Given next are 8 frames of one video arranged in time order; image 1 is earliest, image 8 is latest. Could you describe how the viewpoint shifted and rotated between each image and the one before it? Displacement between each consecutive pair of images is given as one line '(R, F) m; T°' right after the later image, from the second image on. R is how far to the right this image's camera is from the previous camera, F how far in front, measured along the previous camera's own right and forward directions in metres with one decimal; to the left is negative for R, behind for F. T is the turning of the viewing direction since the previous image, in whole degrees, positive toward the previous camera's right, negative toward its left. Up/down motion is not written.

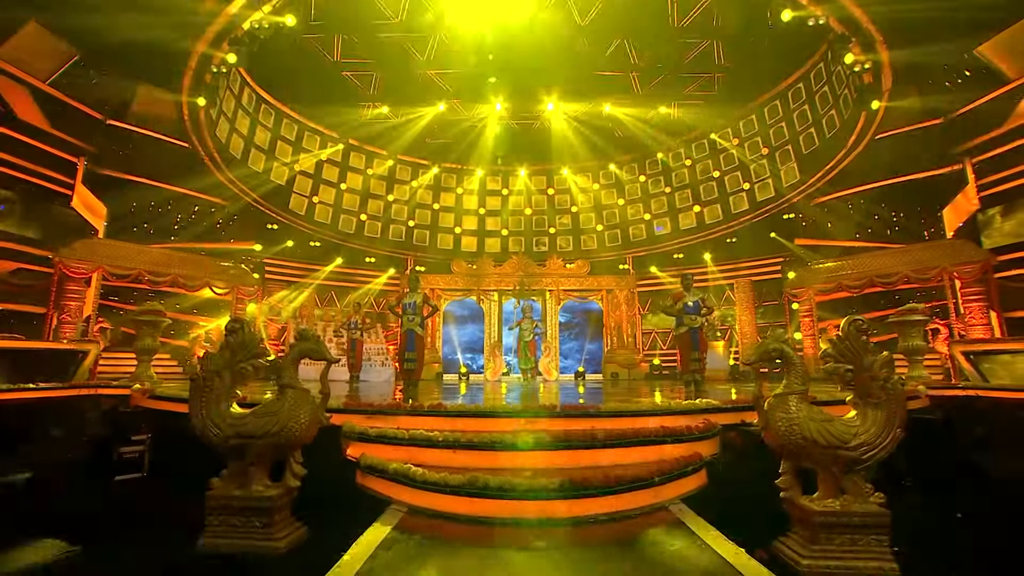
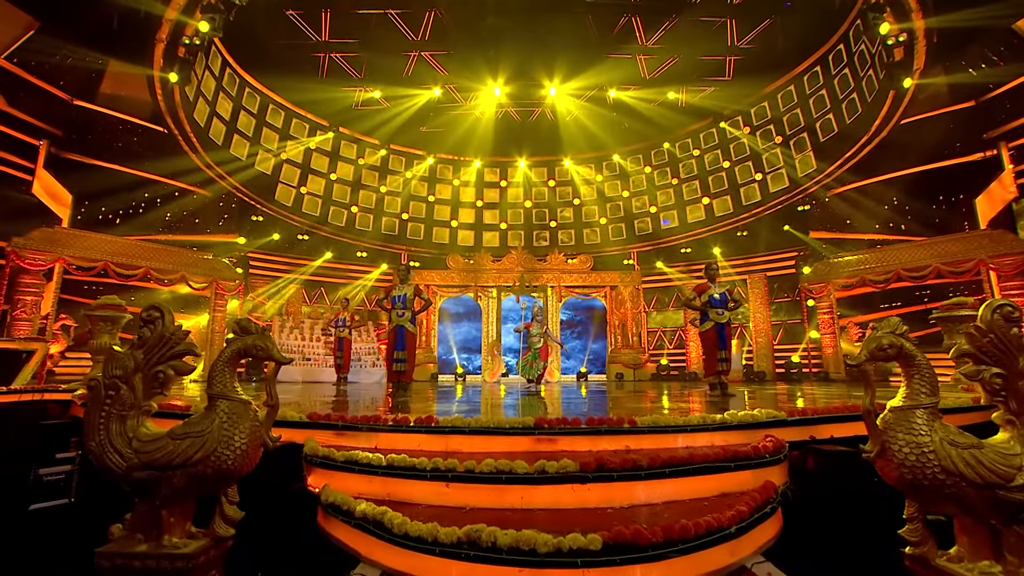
(-0.1, +0.9) m; 0°
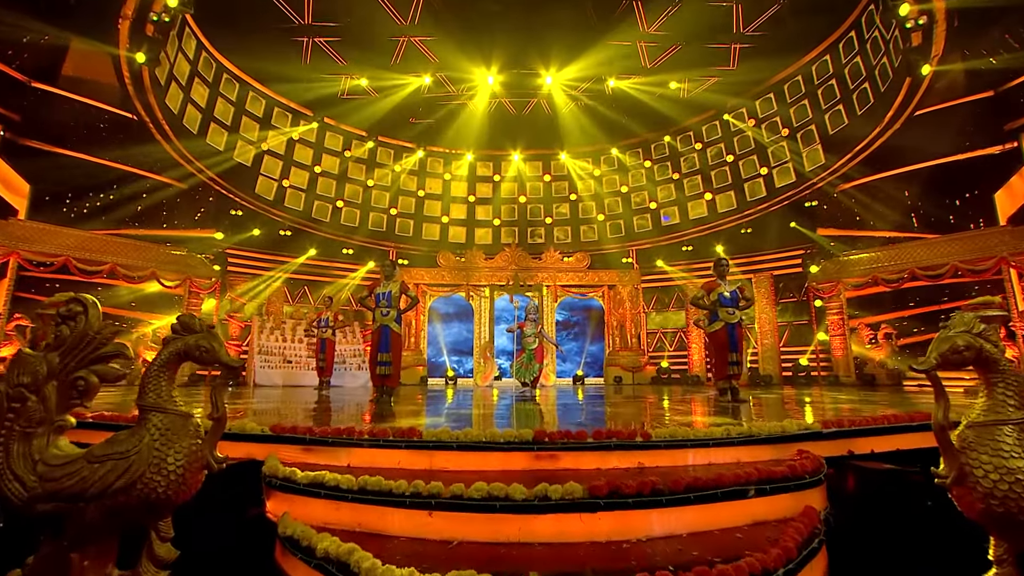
(0.0, +0.7) m; +1°
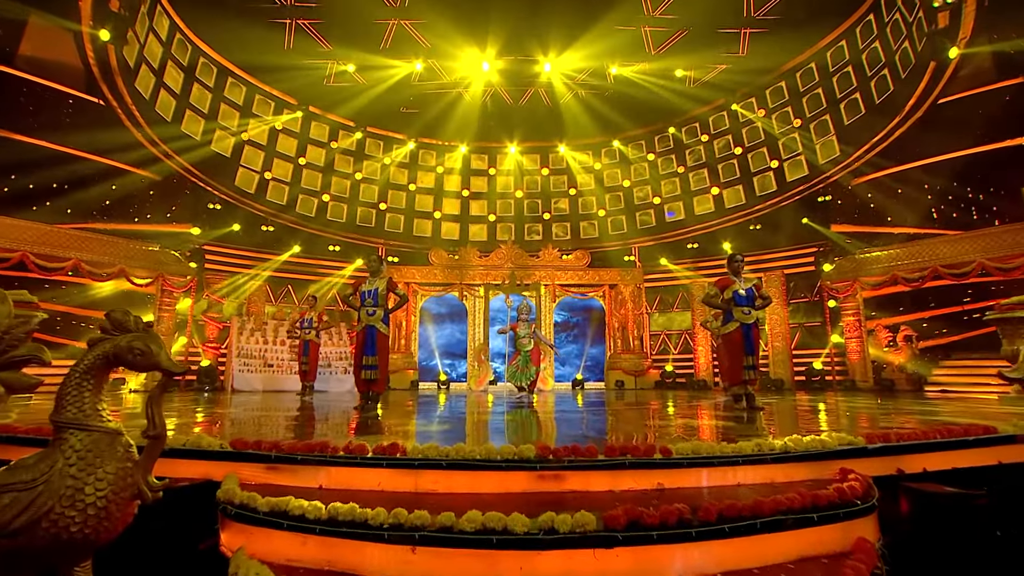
(-0.1, +0.8) m; +1°
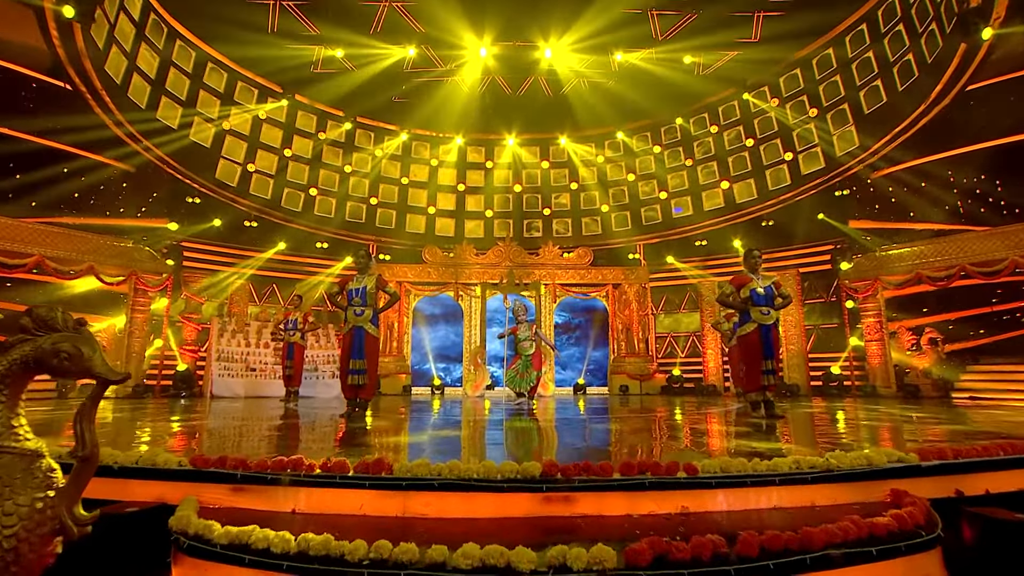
(-0.1, +0.8) m; +1°
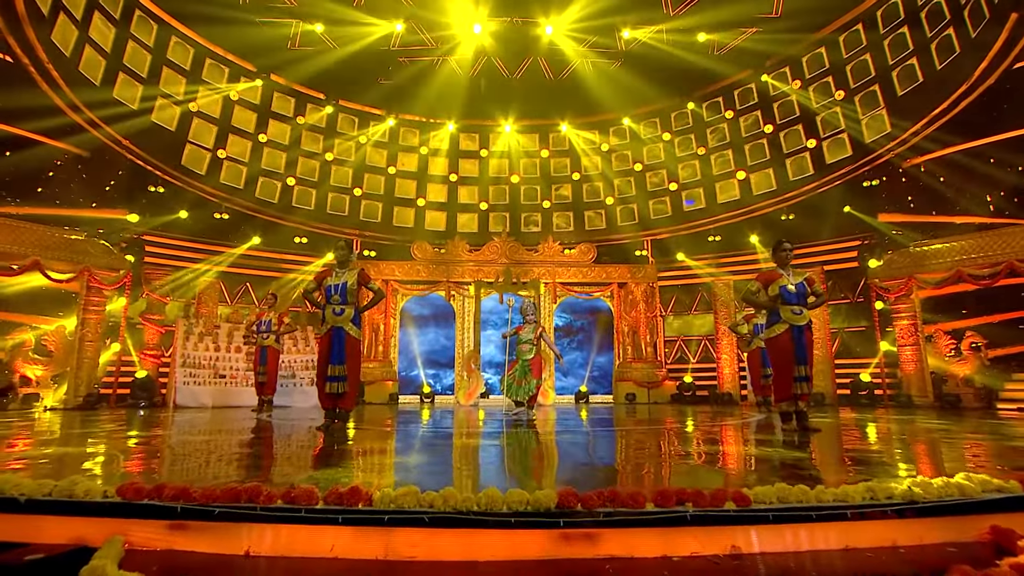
(-0.1, +1.1) m; +1°
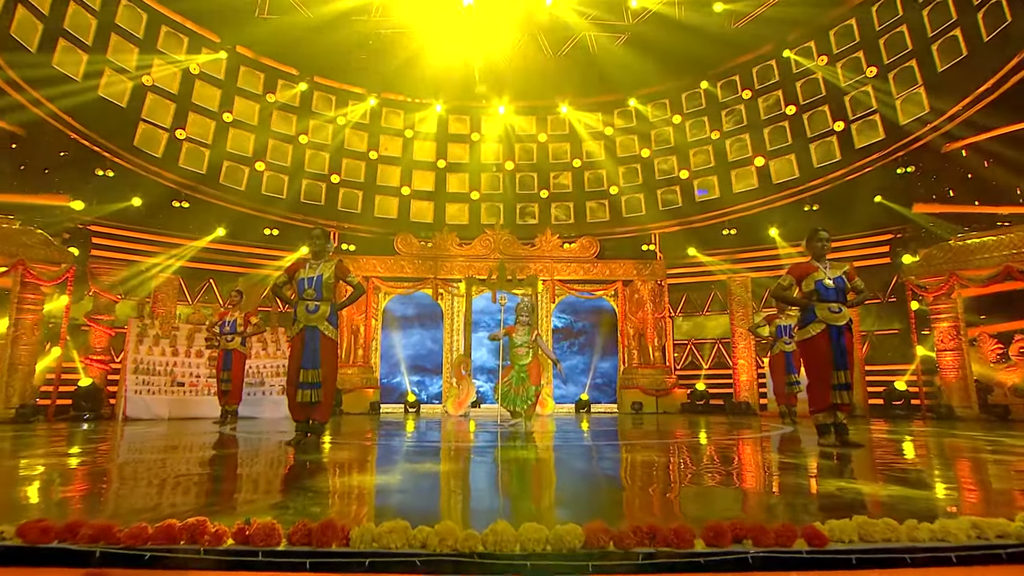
(-0.1, +1.1) m; +1°
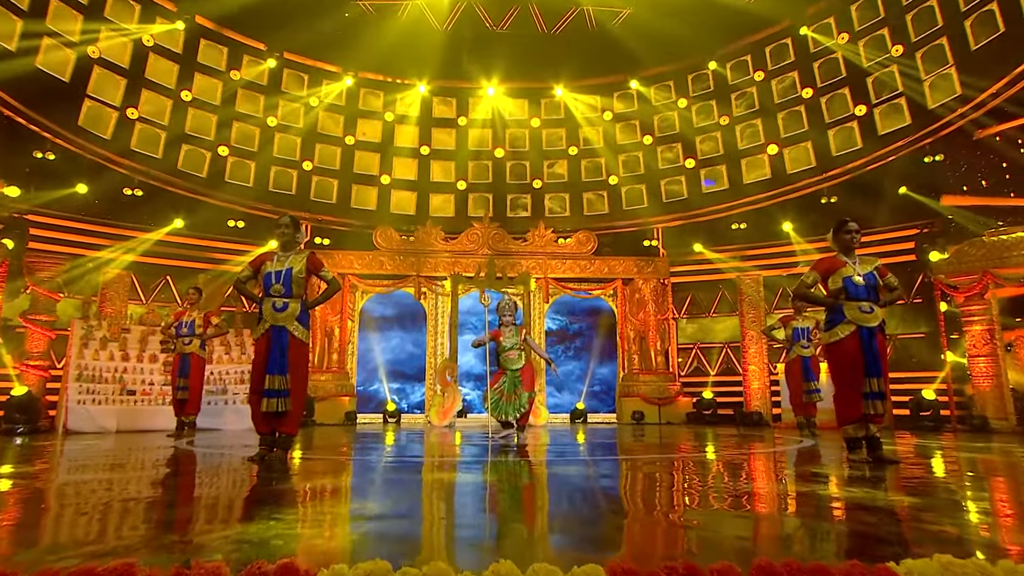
(0.0, +0.9) m; +1°
